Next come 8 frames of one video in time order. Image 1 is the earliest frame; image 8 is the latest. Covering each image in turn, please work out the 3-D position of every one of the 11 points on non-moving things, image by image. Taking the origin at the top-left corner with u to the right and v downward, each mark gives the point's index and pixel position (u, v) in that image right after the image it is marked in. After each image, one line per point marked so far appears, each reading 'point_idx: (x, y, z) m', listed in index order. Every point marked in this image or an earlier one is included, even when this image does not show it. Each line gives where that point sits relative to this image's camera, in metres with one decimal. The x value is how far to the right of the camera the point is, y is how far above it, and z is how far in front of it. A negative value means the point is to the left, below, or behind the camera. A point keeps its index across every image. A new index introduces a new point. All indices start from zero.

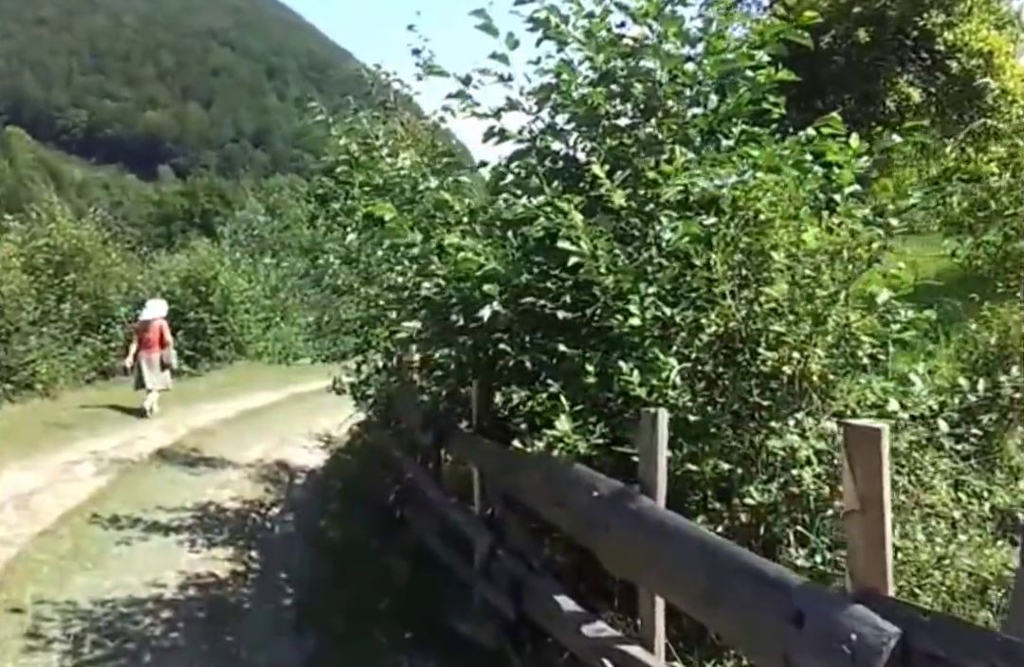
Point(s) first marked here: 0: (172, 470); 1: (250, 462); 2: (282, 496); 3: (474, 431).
0: (-3.8, -1.5, +10.1) m
1: (-3.2, -1.6, +11.1) m
2: (-2.4, -1.7, +9.3) m
3: (-0.2, -0.5, +4.2) m
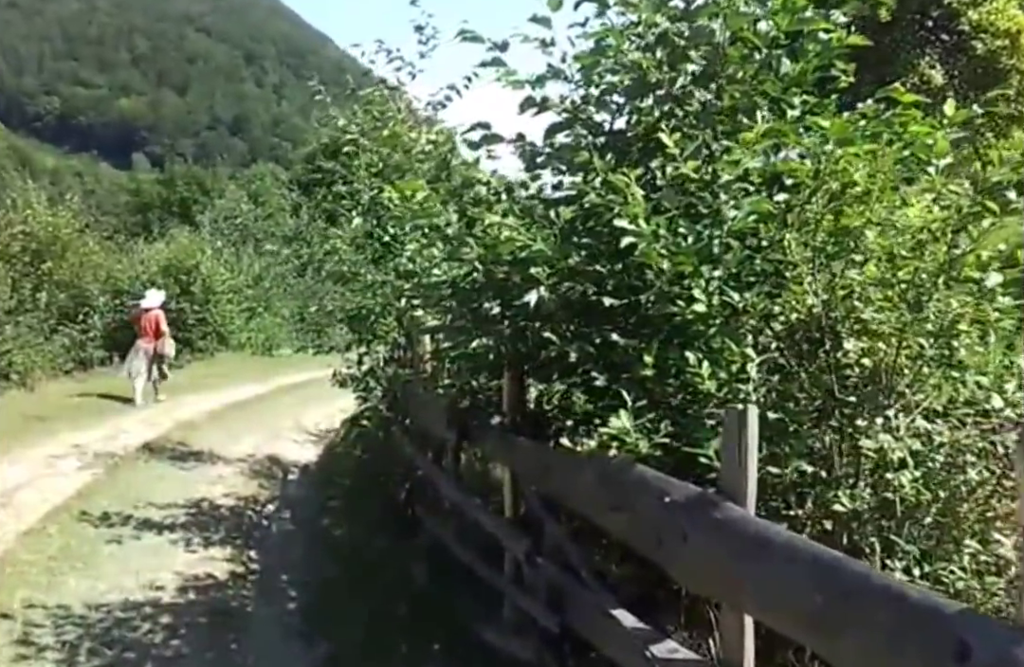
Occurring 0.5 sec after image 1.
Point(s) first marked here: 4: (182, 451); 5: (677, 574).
0: (-3.8, -1.4, +9.7) m
1: (-3.2, -1.5, +10.7) m
2: (-2.3, -1.6, +8.9) m
3: (0.0, -0.4, +3.9) m
4: (-3.9, -1.4, +10.6) m
5: (+0.4, -0.6, +2.4) m
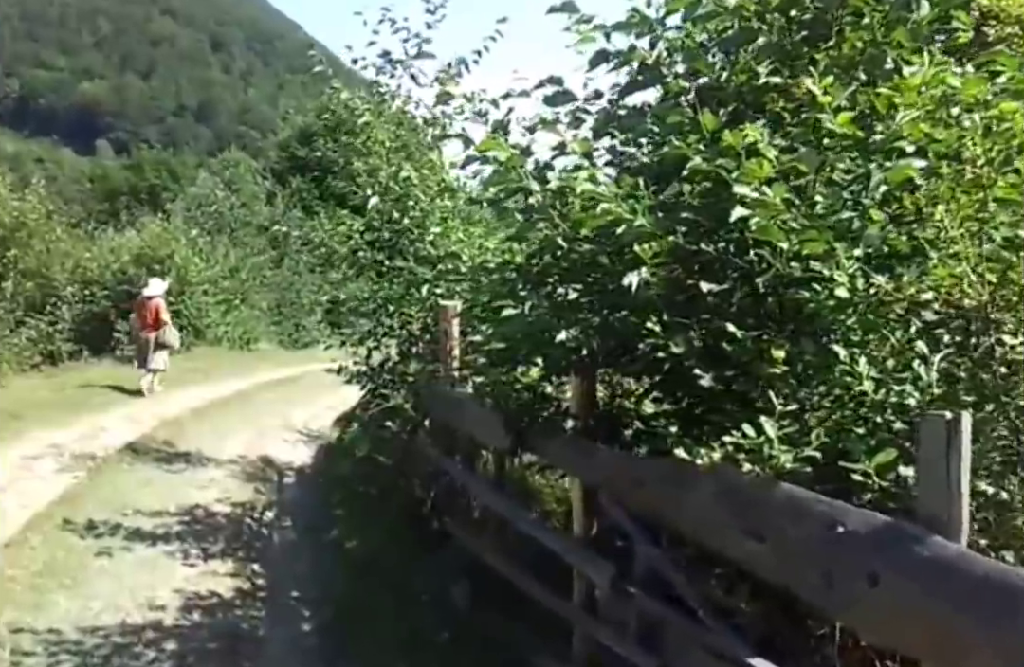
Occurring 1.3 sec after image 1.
0: (-3.7, -1.4, +9.1) m
1: (-3.2, -1.4, +10.1) m
2: (-2.2, -1.5, +8.4) m
3: (+0.2, -0.4, +3.4) m
4: (-3.8, -1.3, +10.0) m
5: (+0.7, -0.6, +1.9) m
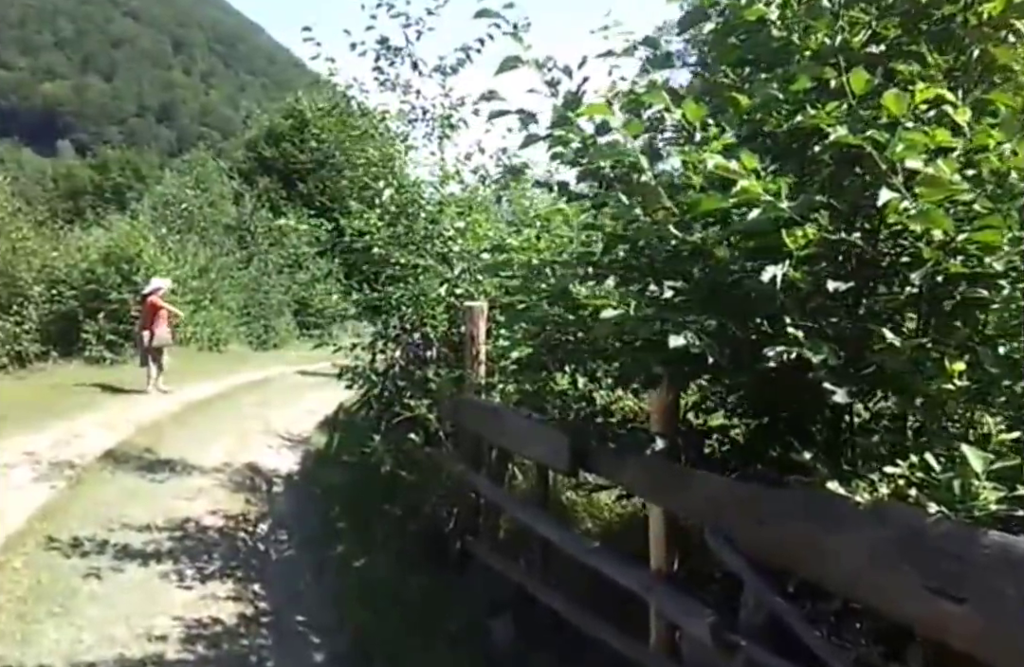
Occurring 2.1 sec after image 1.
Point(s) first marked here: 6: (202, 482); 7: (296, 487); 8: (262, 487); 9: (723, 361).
0: (-3.6, -1.4, +8.6) m
1: (-3.1, -1.4, +9.6) m
2: (-2.2, -1.5, +7.9) m
3: (+0.5, -0.4, +3.0) m
4: (-3.8, -1.3, +9.4) m
5: (+1.0, -0.6, +1.5) m
6: (-2.9, -1.4, +8.6) m
7: (-2.1, -1.5, +8.8) m
8: (-2.4, -1.5, +8.8) m
9: (+0.5, 0.0, +2.5) m
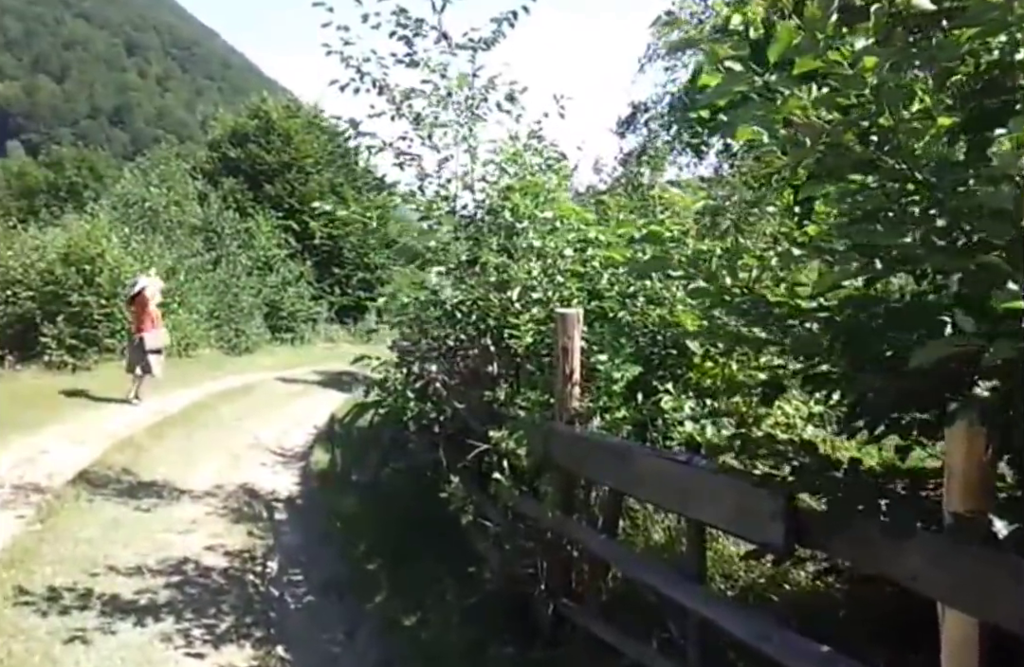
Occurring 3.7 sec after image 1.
0: (-3.3, -1.4, +7.5) m
1: (-2.9, -1.4, +8.5) m
2: (-1.8, -1.6, +6.9) m
3: (+1.0, -0.4, +2.1) m
4: (-3.5, -1.4, +8.3) m
5: (+1.6, -0.7, +0.6) m
6: (-2.6, -1.5, +7.6) m
7: (-1.8, -1.5, +7.8) m
8: (-2.1, -1.6, +7.8) m
9: (+1.1, -0.1, +1.6) m
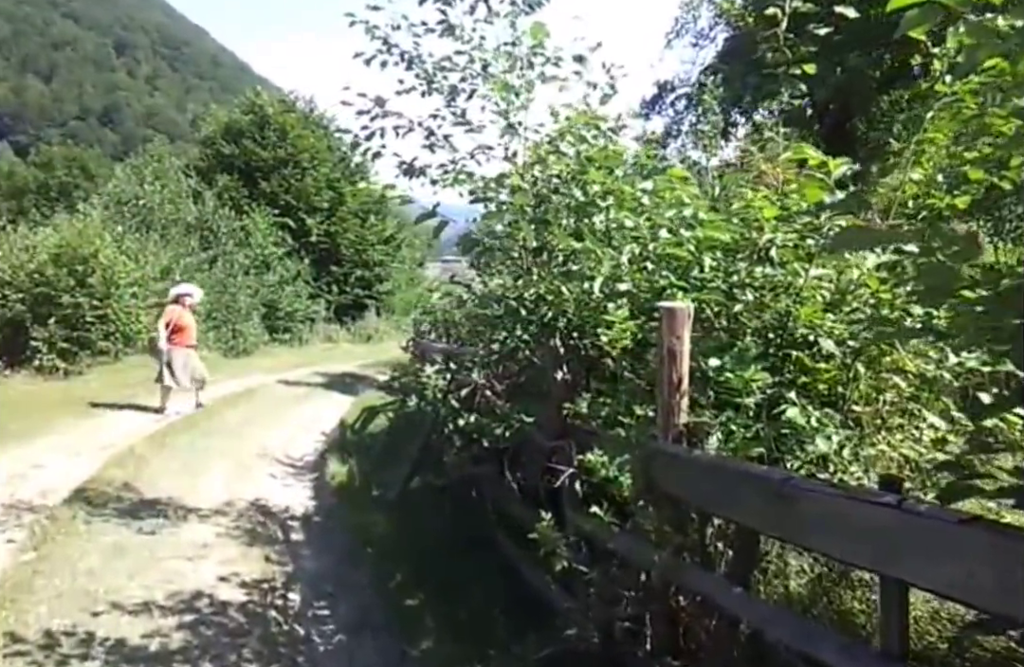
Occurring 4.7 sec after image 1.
0: (-3.0, -1.4, +6.7) m
1: (-2.6, -1.5, +7.8) m
2: (-1.5, -1.6, +6.1) m
3: (+1.4, -0.4, +1.3) m
4: (-3.2, -1.4, +7.6) m
5: (+2.0, -0.7, -0.1) m
6: (-2.3, -1.5, +6.8) m
7: (-1.5, -1.6, +7.1) m
8: (-1.8, -1.6, +7.0) m
9: (+1.4, -0.1, +0.9) m
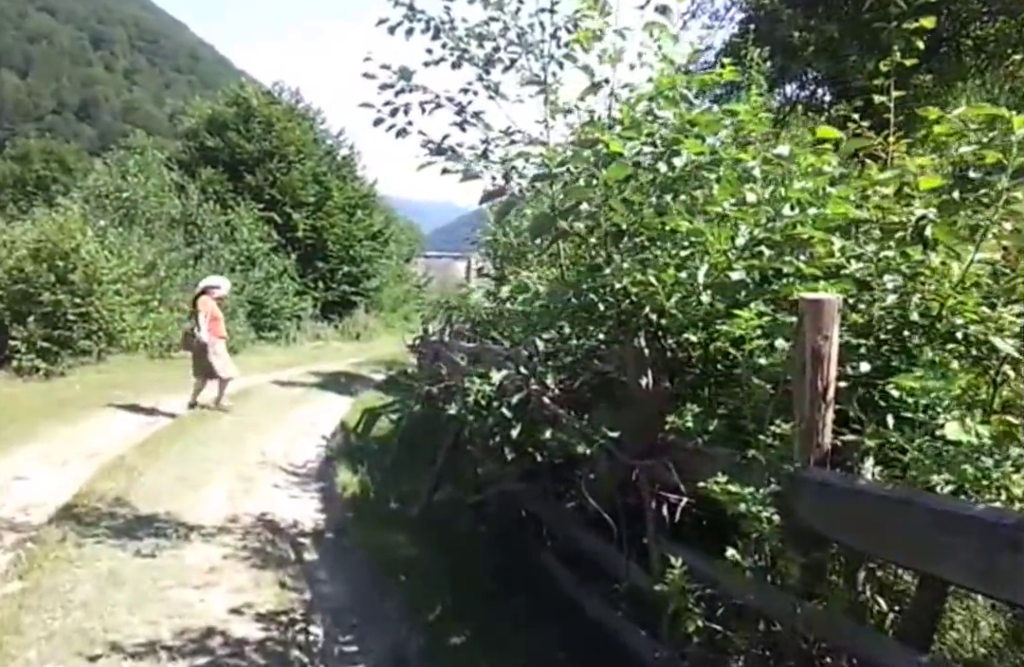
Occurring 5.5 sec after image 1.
0: (-2.7, -1.4, +6.0) m
1: (-2.3, -1.5, +7.1) m
2: (-1.2, -1.6, +5.5) m
3: (+1.7, -0.4, +0.7) m
4: (-2.9, -1.4, +6.9) m
5: (+2.4, -0.7, -0.7) m
6: (-2.1, -1.5, +6.2) m
7: (-1.2, -1.6, +6.4) m
8: (-1.6, -1.6, +6.4) m
9: (+1.8, -0.1, +0.3) m
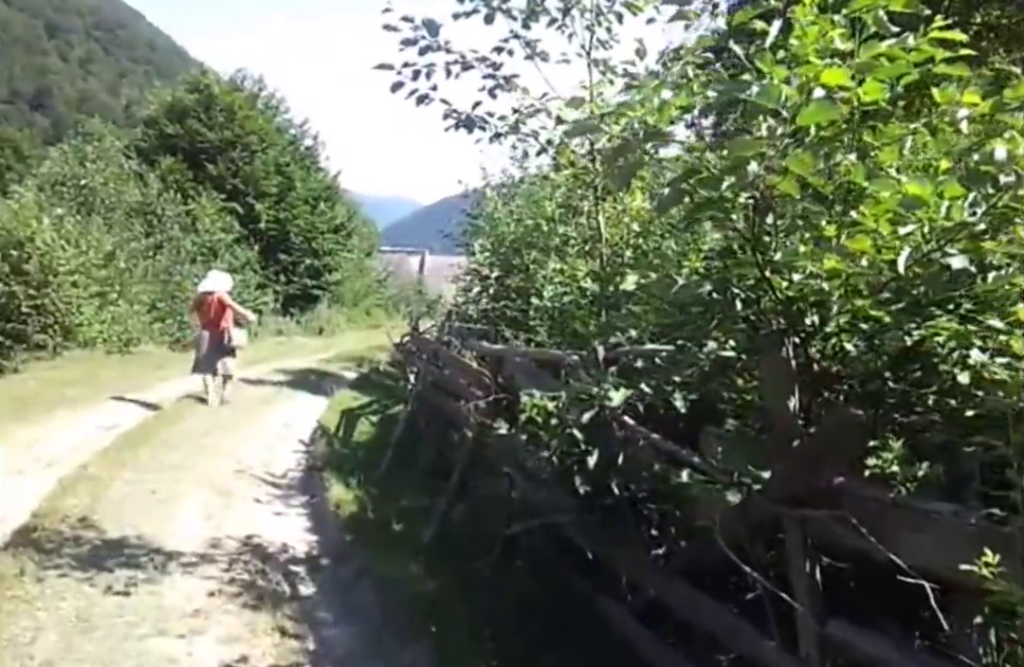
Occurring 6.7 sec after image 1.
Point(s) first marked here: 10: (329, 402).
0: (-2.5, -1.4, +5.1) m
1: (-2.2, -1.5, +6.2) m
2: (-1.0, -1.6, +4.6) m
3: (+2.1, -0.5, 0.0) m
4: (-2.8, -1.4, +6.0) m
5: (+2.8, -0.7, -1.4) m
6: (-1.9, -1.5, +5.3) m
7: (-1.1, -1.6, +5.6) m
8: (-1.4, -1.6, +5.5) m
9: (+2.2, -0.1, -0.5) m
10: (-2.8, -1.1, +14.2) m
